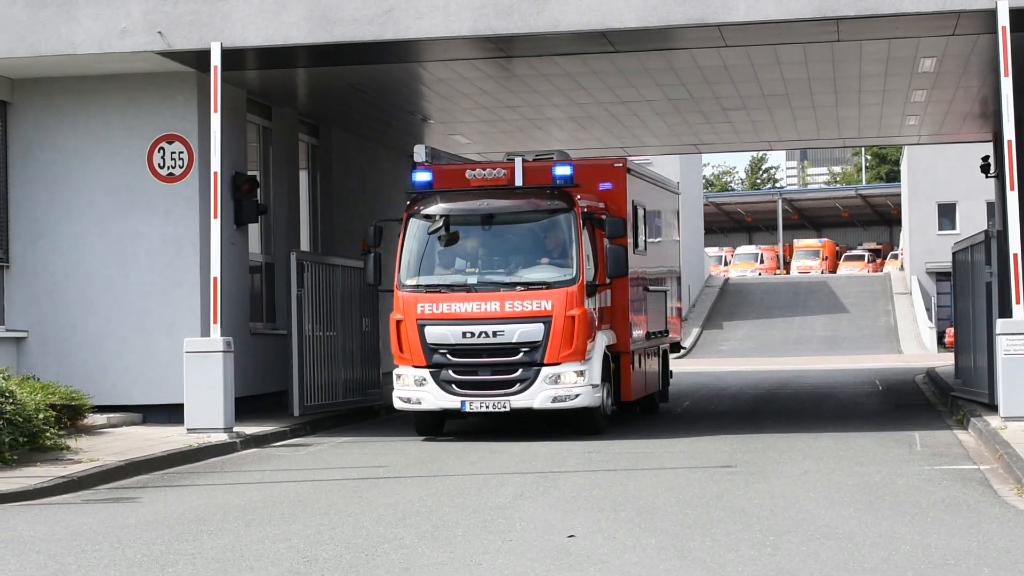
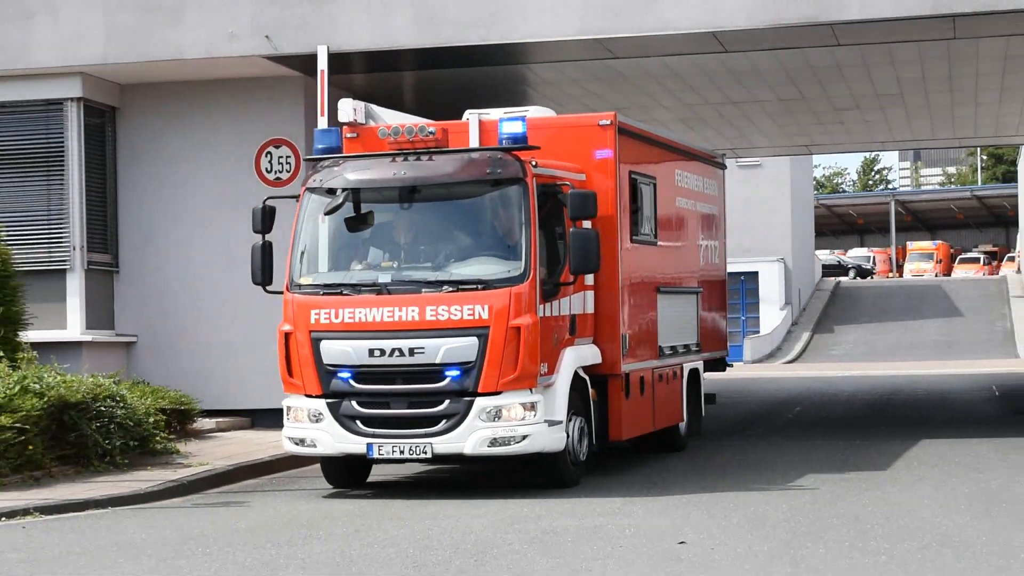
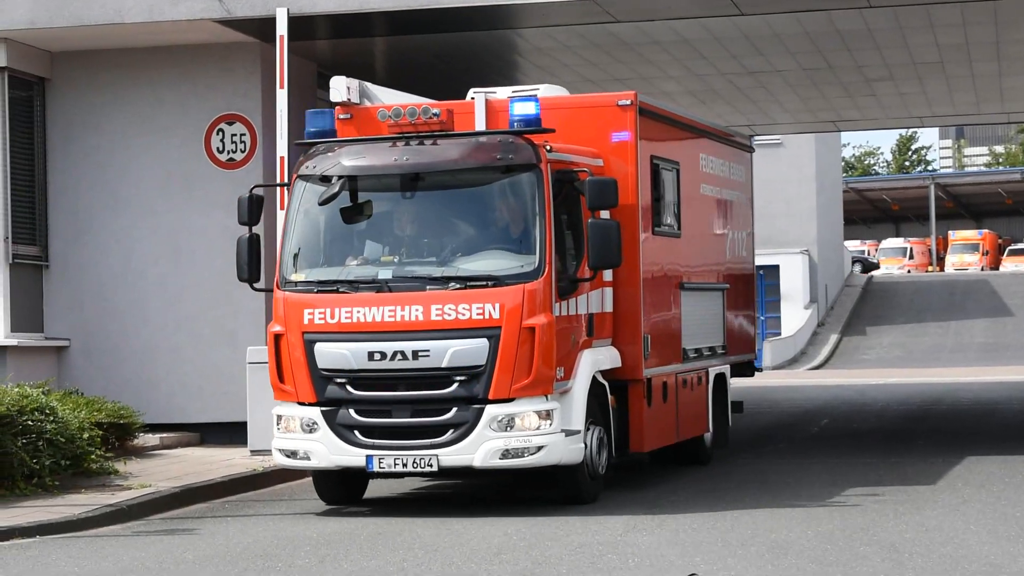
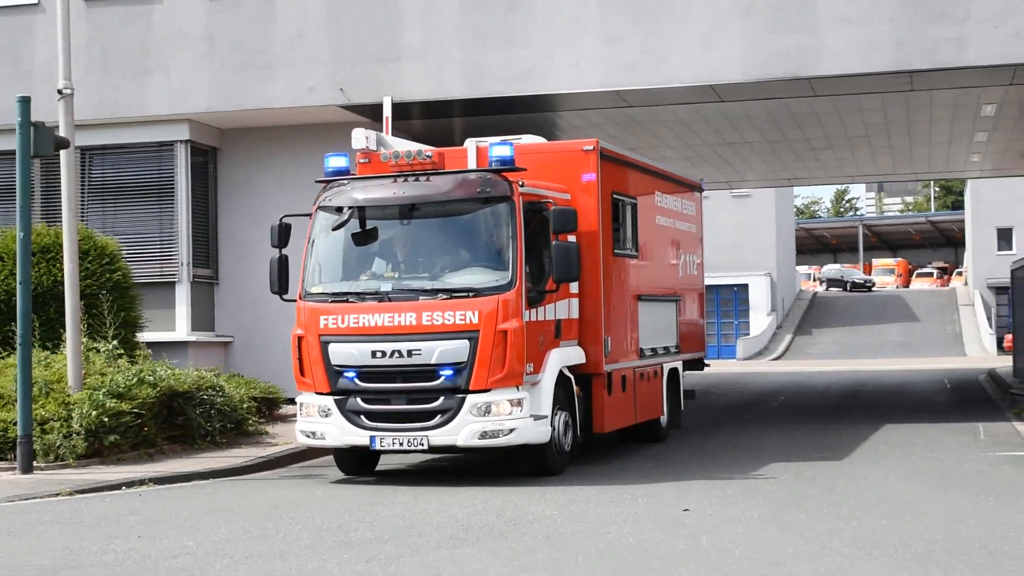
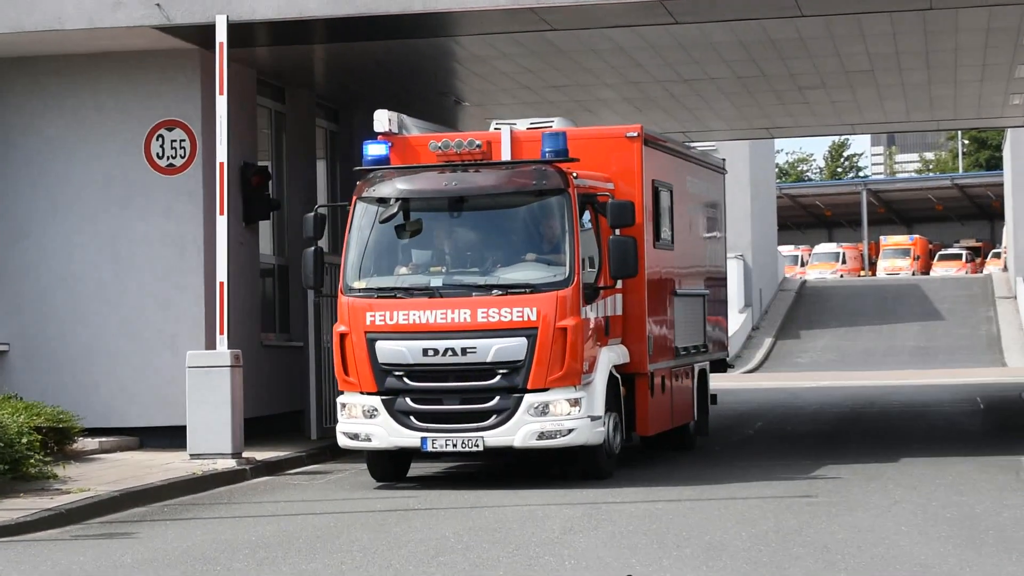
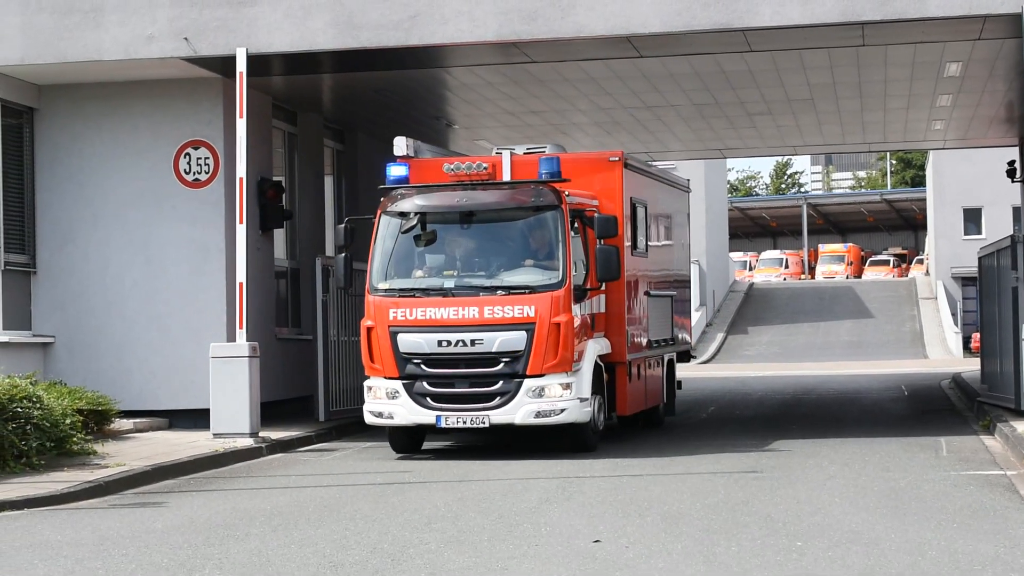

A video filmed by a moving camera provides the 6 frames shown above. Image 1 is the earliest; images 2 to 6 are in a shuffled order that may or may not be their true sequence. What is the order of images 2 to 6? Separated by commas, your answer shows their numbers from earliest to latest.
6, 5, 3, 2, 4
